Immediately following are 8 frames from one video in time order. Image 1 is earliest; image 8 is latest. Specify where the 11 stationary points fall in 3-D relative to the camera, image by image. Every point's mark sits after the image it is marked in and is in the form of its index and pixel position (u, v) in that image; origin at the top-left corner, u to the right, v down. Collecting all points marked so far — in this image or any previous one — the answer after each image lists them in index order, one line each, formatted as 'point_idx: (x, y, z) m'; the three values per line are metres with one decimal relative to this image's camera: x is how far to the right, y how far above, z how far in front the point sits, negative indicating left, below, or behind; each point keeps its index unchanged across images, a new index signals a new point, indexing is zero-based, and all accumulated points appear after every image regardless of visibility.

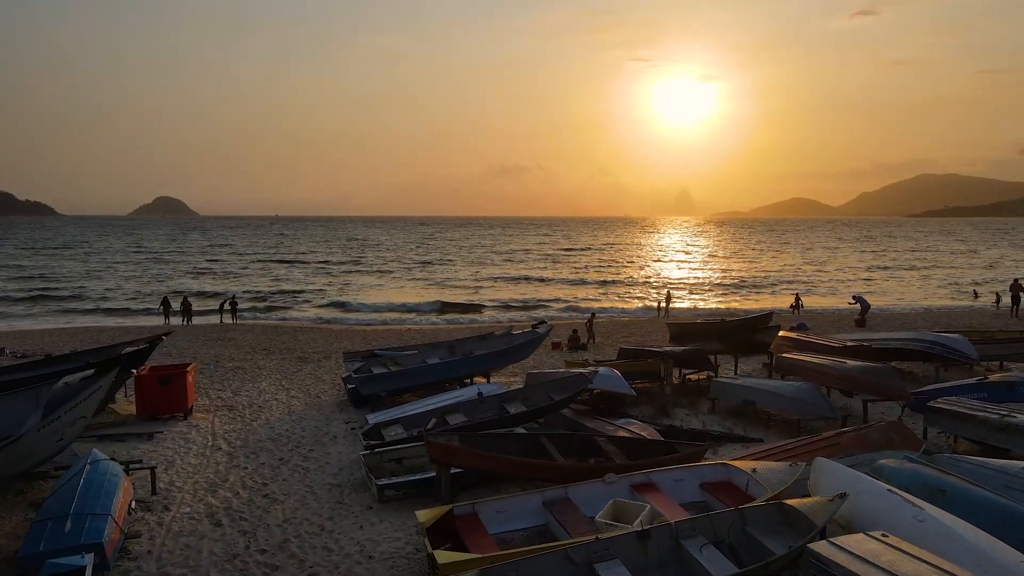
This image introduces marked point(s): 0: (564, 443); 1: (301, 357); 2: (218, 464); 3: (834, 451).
0: (+0.6, -1.8, +8.8) m
1: (-5.5, -1.8, +19.9) m
2: (-3.8, -2.3, +9.9) m
3: (+3.6, -1.8, +8.5) m
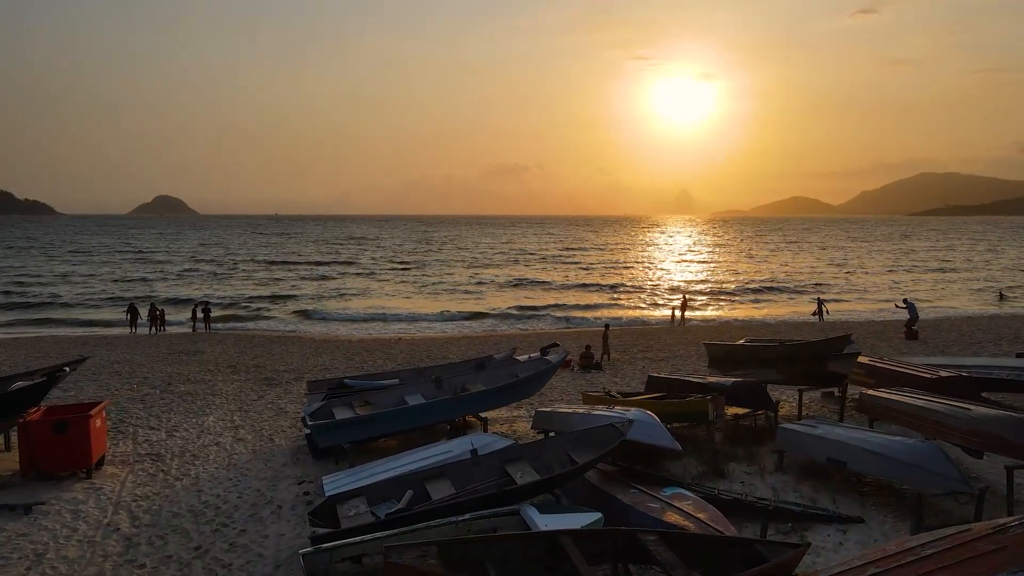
0: (+0.7, -2.0, +6.0) m
1: (-5.4, -2.0, +17.1) m
2: (-3.8, -2.5, +7.0) m
3: (+3.7, -2.0, +5.7) m
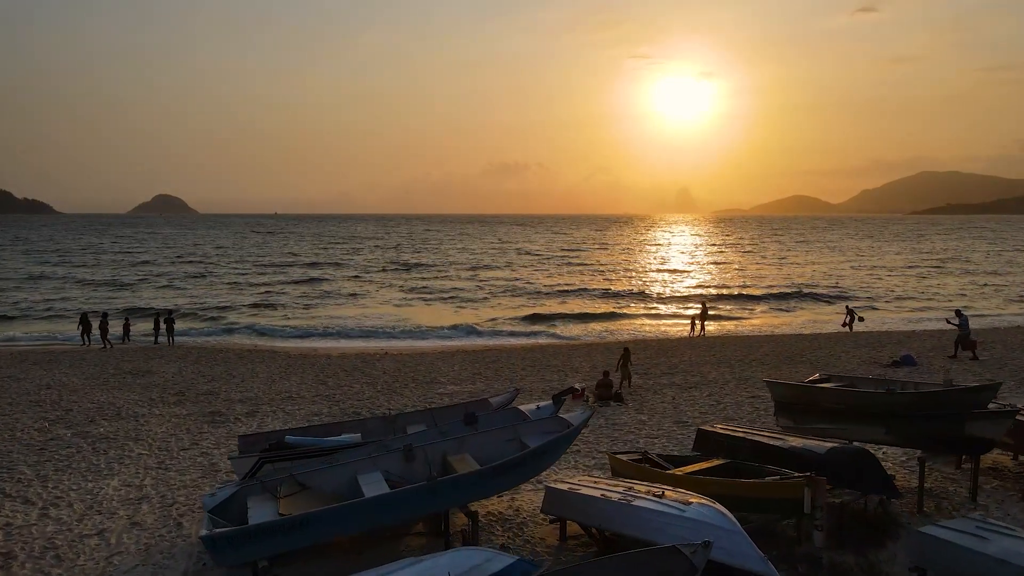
0: (+0.7, -2.3, +2.9) m
1: (-5.4, -2.3, +14.0) m
2: (-3.8, -2.8, +4.0) m
3: (+3.7, -2.3, +2.6) m
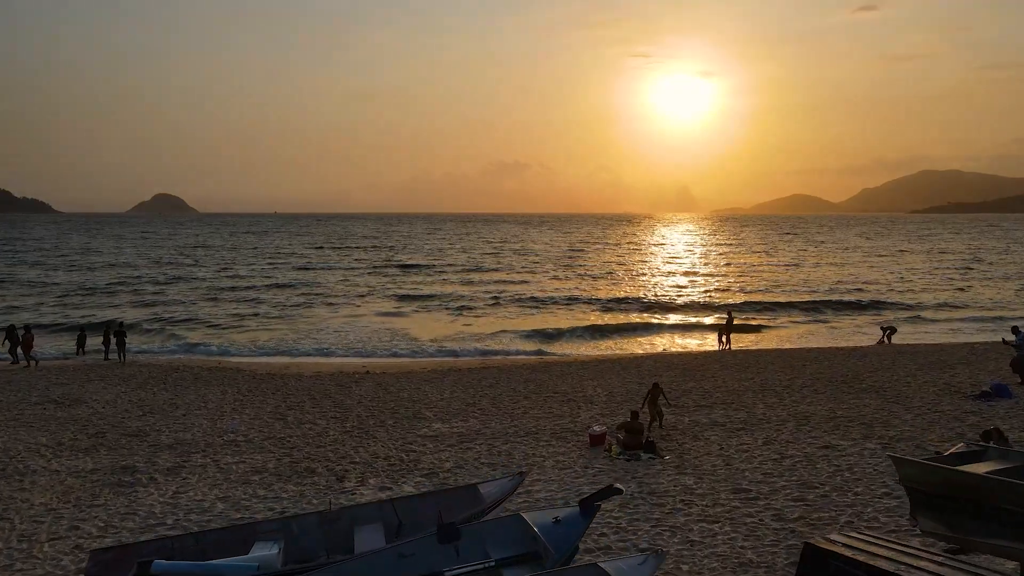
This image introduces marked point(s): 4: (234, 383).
0: (+0.7, -2.6, -0.3) m
1: (-5.4, -2.5, +10.9) m
2: (-3.7, -3.1, +0.8) m
3: (+3.7, -2.6, -0.5) m
4: (-6.9, -2.4, +18.6) m
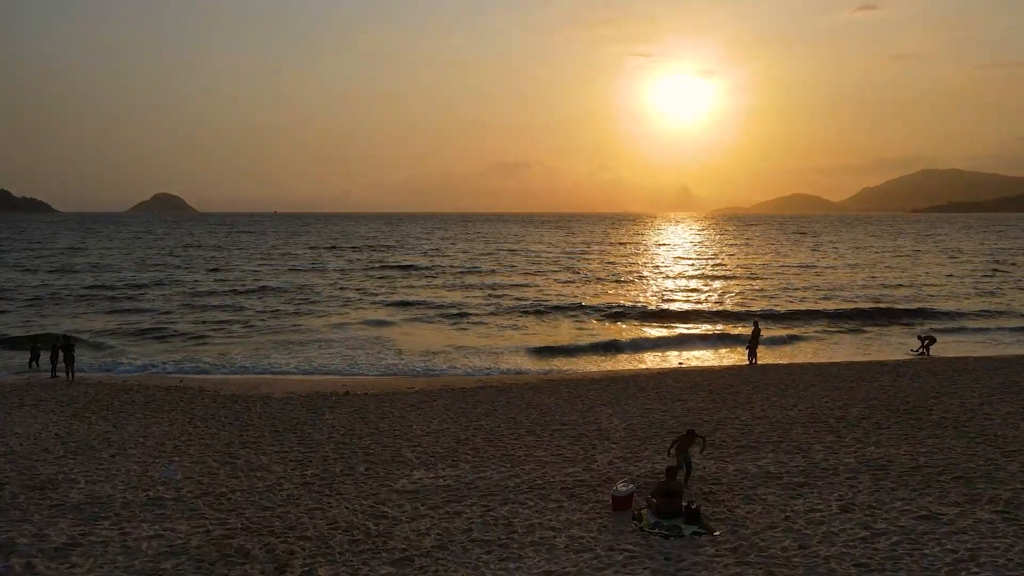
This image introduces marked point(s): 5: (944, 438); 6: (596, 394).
0: (+0.7, -2.8, -2.8) m
1: (-5.4, -2.8, +8.3) m
2: (-3.7, -3.3, -1.8) m
3: (+3.7, -2.8, -3.1) m
4: (-6.9, -2.6, +16.1) m
5: (+6.6, -2.3, +11.5) m
6: (+1.9, -2.4, +16.8) m
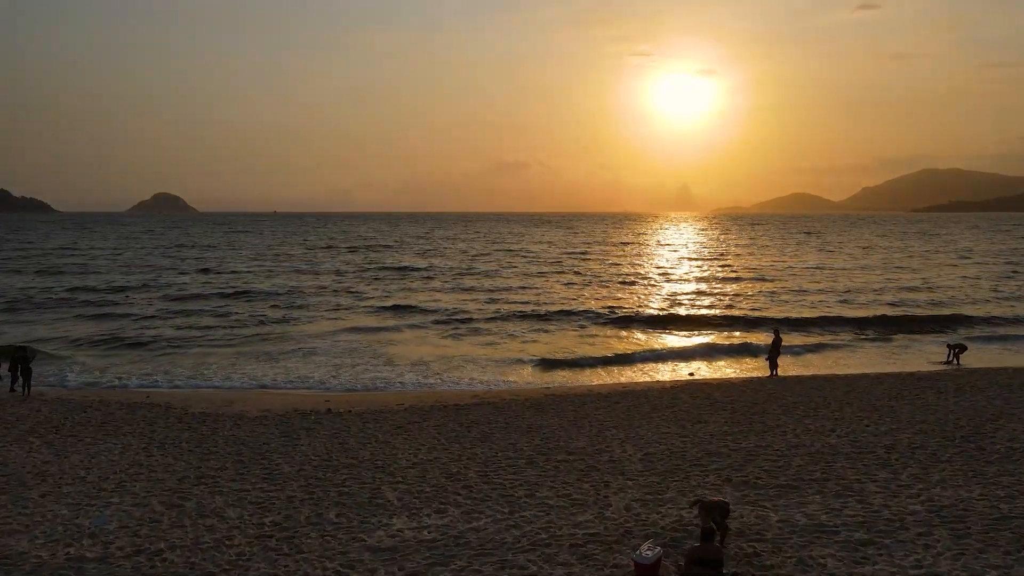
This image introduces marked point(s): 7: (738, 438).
0: (+0.7, -2.9, -4.6) m
1: (-5.4, -2.9, +6.5) m
2: (-3.8, -3.4, -3.5) m
3: (+3.7, -2.9, -4.9) m
4: (-6.9, -2.7, +14.3) m
5: (+6.6, -2.4, +9.8) m
6: (+1.9, -2.5, +15.1) m
7: (+3.8, -2.5, +12.5) m
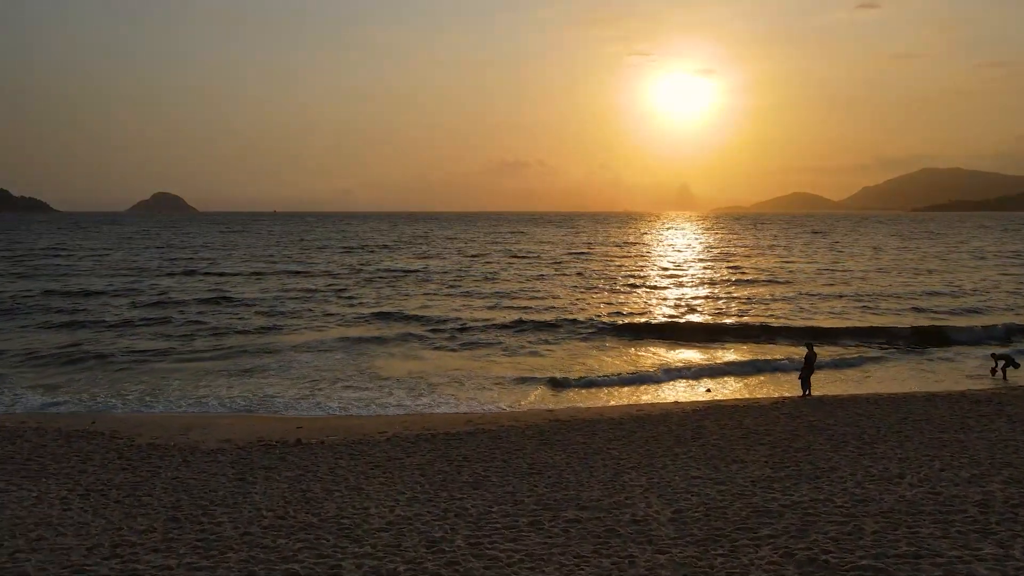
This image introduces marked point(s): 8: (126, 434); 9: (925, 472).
0: (+0.6, -3.1, -6.9) m
1: (-5.4, -3.1, +4.2) m
2: (-3.8, -3.6, -5.8) m
3: (+3.7, -3.2, -7.2) m
4: (-6.9, -2.9, +12.0) m
5: (+6.5, -2.6, +7.5) m
6: (+1.8, -2.7, +12.8) m
7: (+3.7, -2.7, +10.2) m
8: (-7.5, -2.8, +14.8) m
9: (+5.9, -2.6, +10.6) m
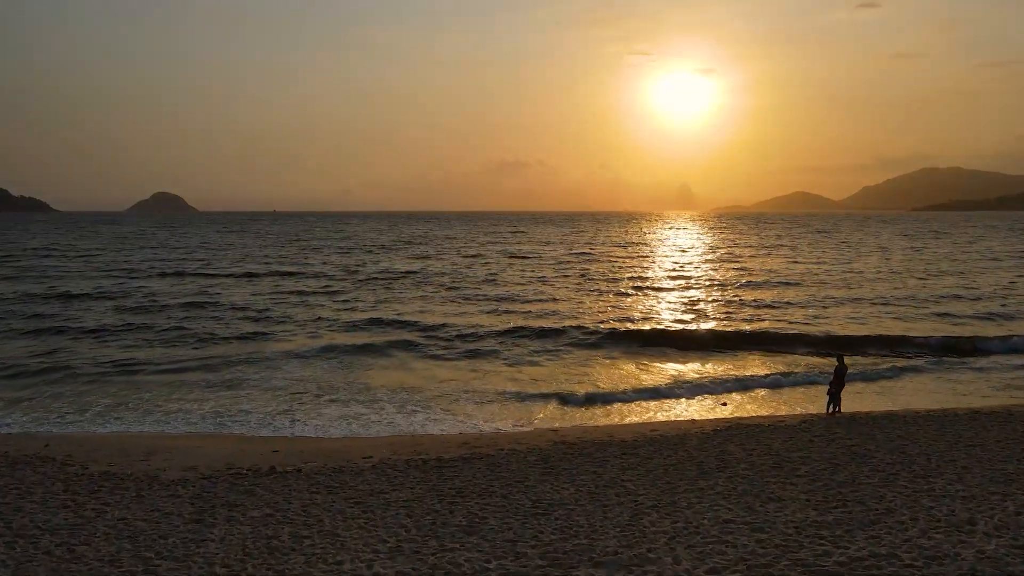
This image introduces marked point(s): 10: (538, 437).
0: (+0.7, -3.3, -8.5) m
1: (-5.4, -3.3, +2.6) m
2: (-3.8, -3.8, -7.4) m
3: (+3.7, -3.3, -8.8) m
4: (-6.9, -3.1, +10.4) m
5: (+6.6, -2.8, +5.9) m
6: (+1.8, -2.8, +11.1) m
7: (+3.8, -2.8, +8.6) m
8: (-7.5, -2.9, +13.2) m
9: (+5.9, -2.7, +9.0) m
10: (+0.6, -2.7, +14.2) m
